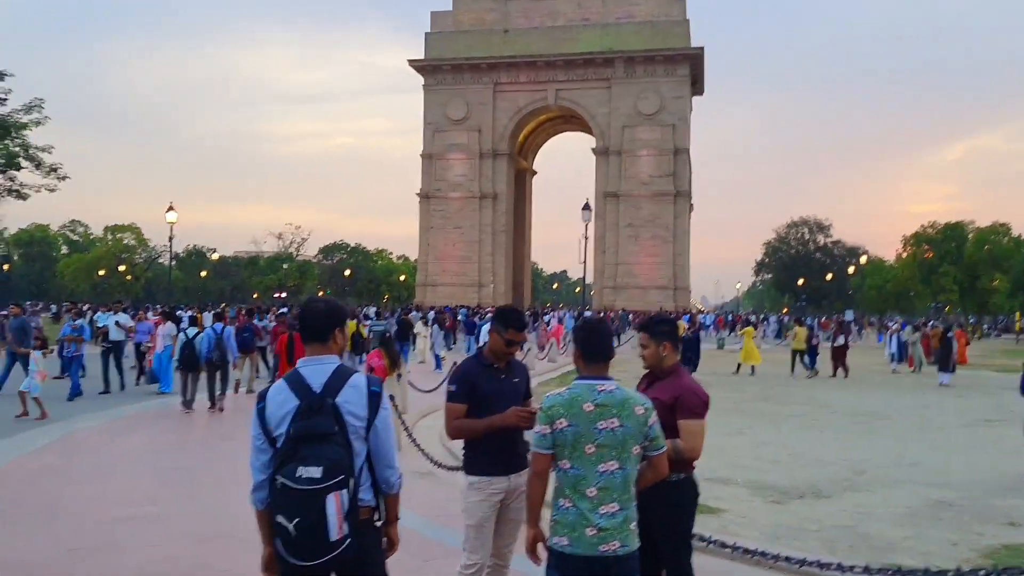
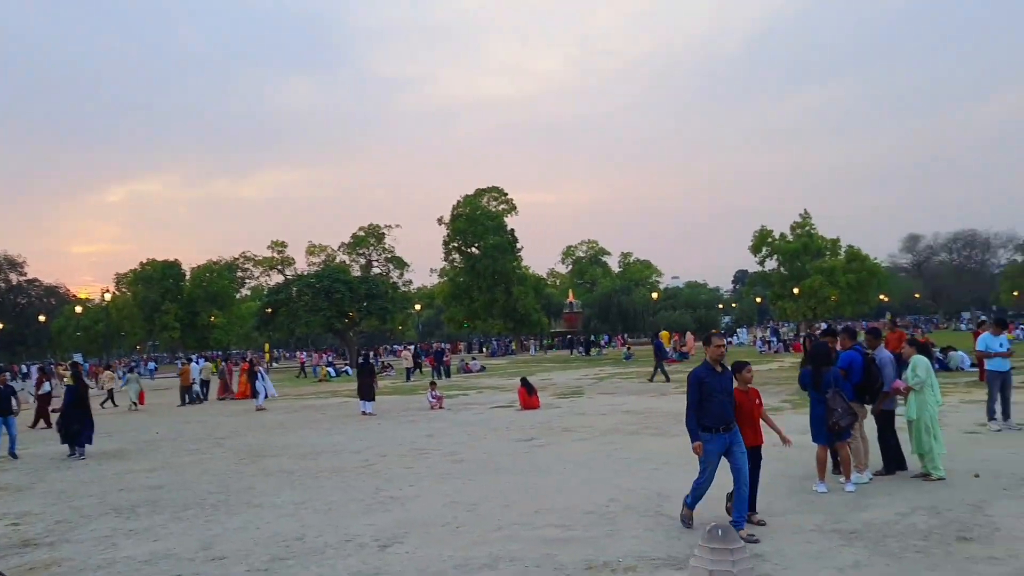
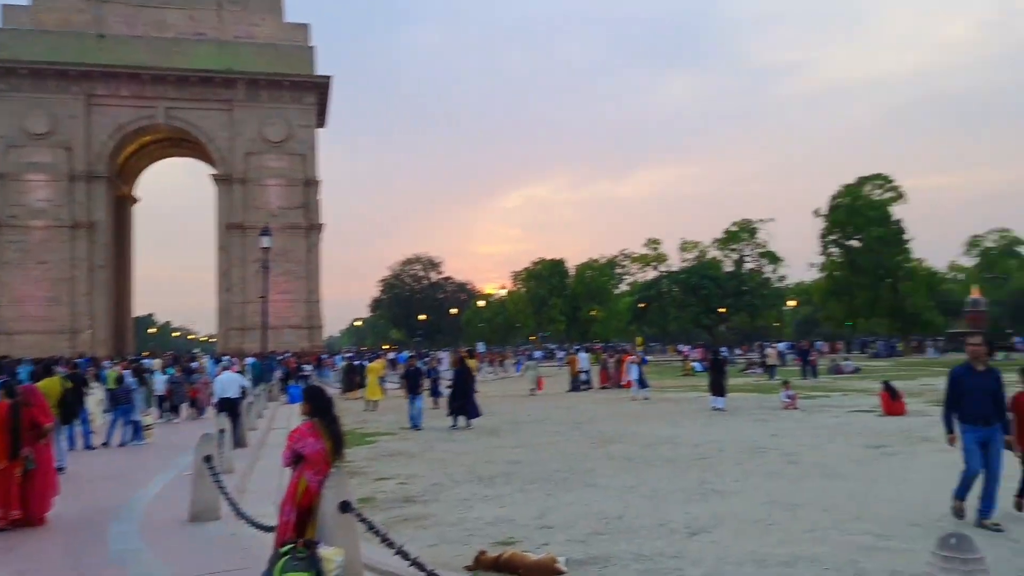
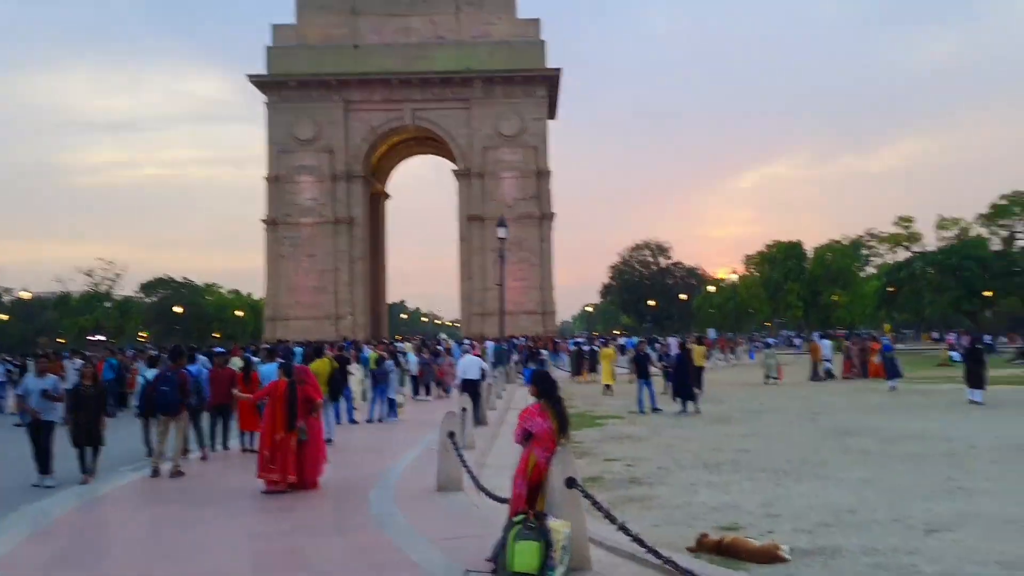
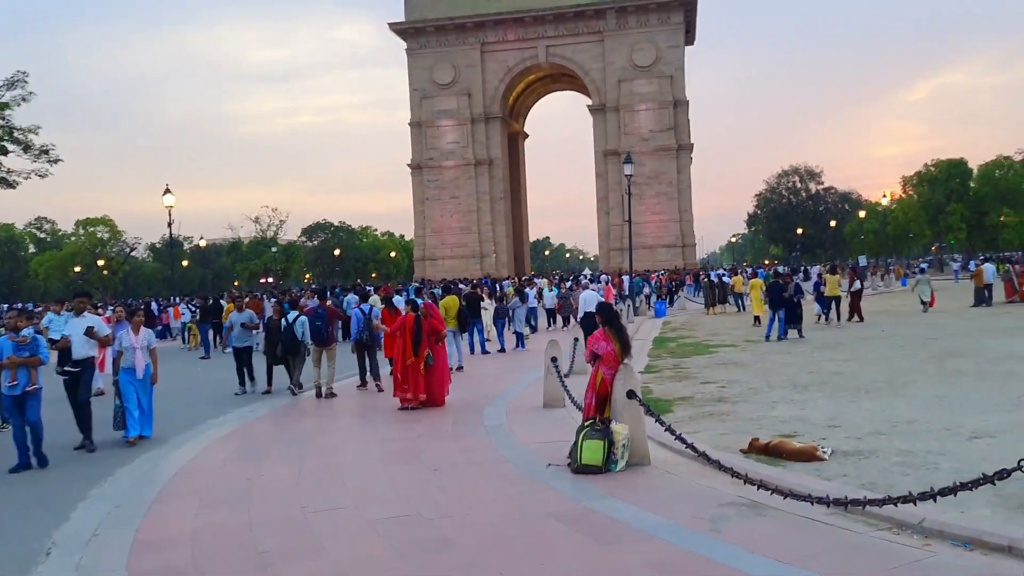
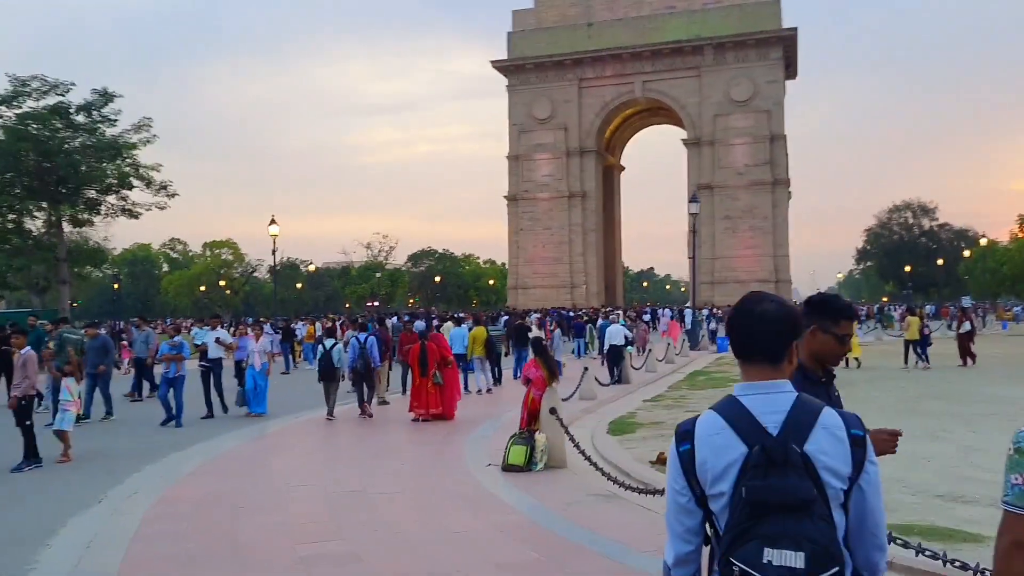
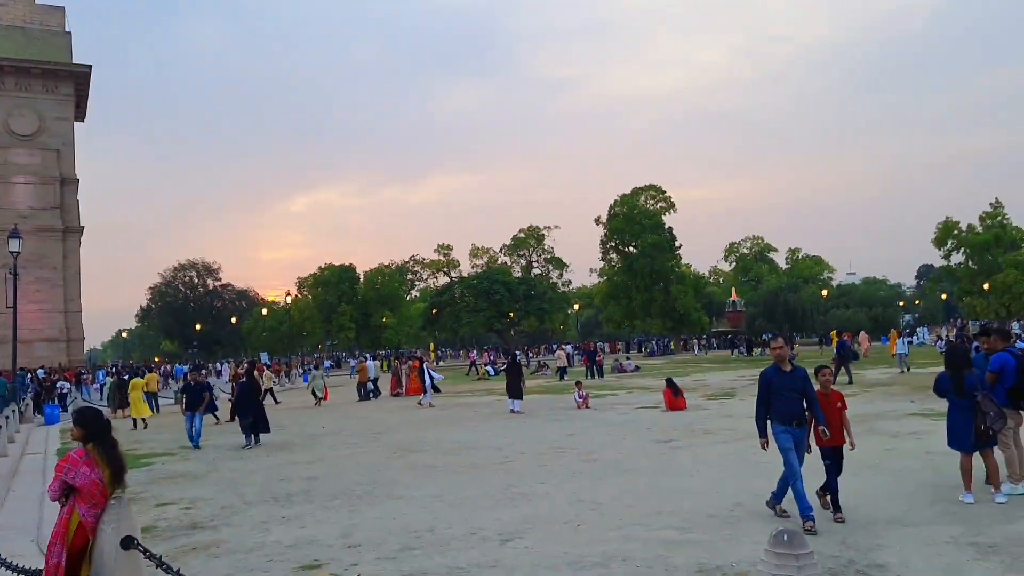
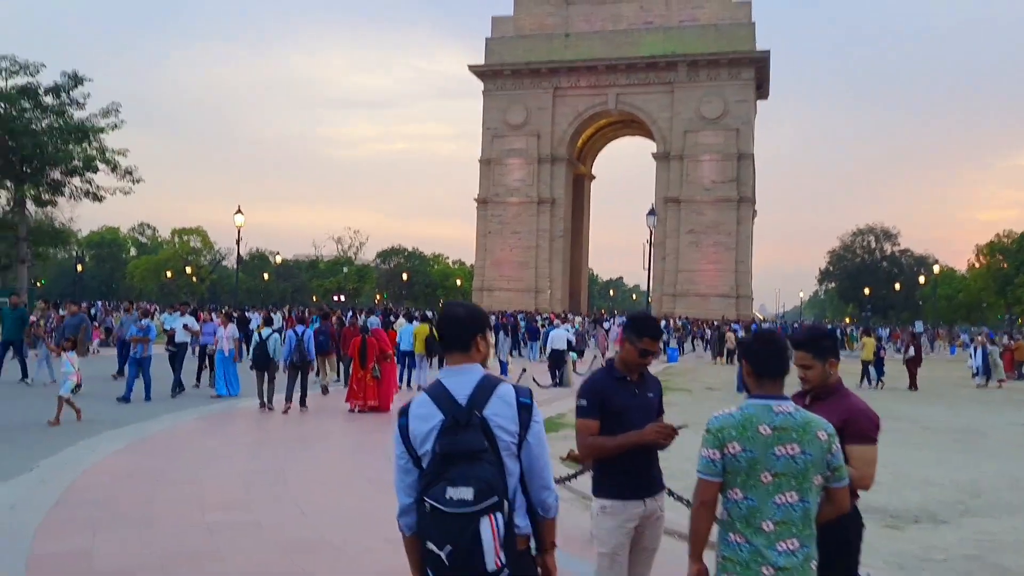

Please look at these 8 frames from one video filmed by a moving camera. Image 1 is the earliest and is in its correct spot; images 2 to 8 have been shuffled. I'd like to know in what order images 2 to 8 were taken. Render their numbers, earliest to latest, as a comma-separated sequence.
8, 6, 5, 4, 3, 7, 2
